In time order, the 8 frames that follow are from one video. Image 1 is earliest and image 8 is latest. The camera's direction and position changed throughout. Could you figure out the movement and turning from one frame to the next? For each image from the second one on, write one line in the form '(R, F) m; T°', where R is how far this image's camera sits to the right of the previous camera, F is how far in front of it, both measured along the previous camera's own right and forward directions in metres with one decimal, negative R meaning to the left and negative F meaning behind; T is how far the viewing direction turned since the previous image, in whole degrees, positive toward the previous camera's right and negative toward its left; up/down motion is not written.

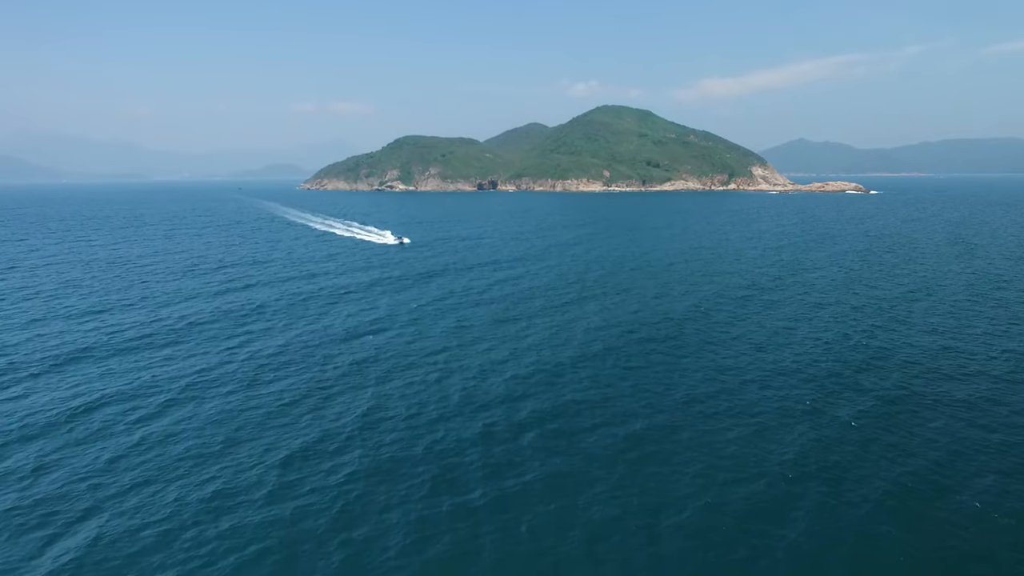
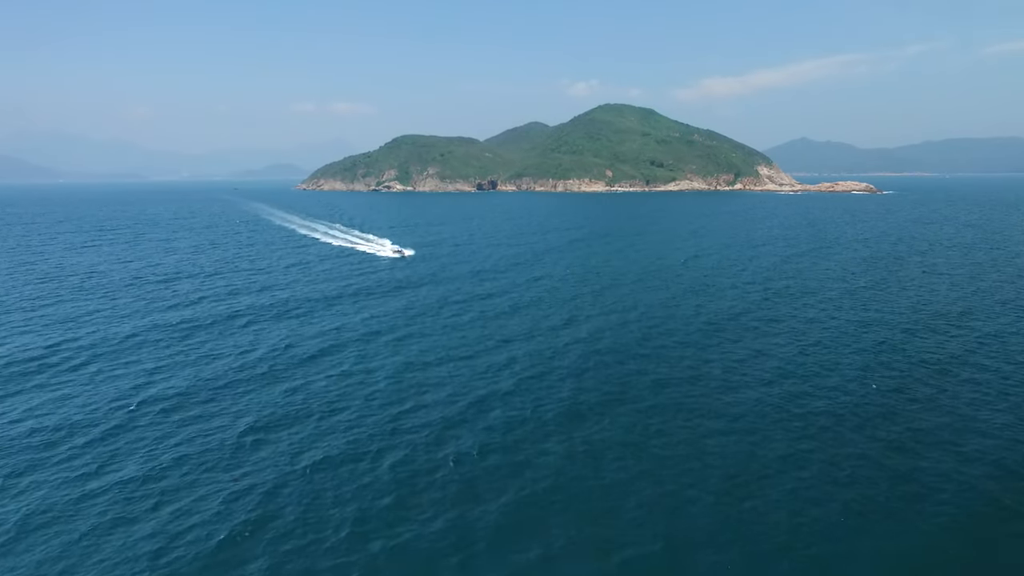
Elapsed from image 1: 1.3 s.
(+2.2, +15.6) m; 0°
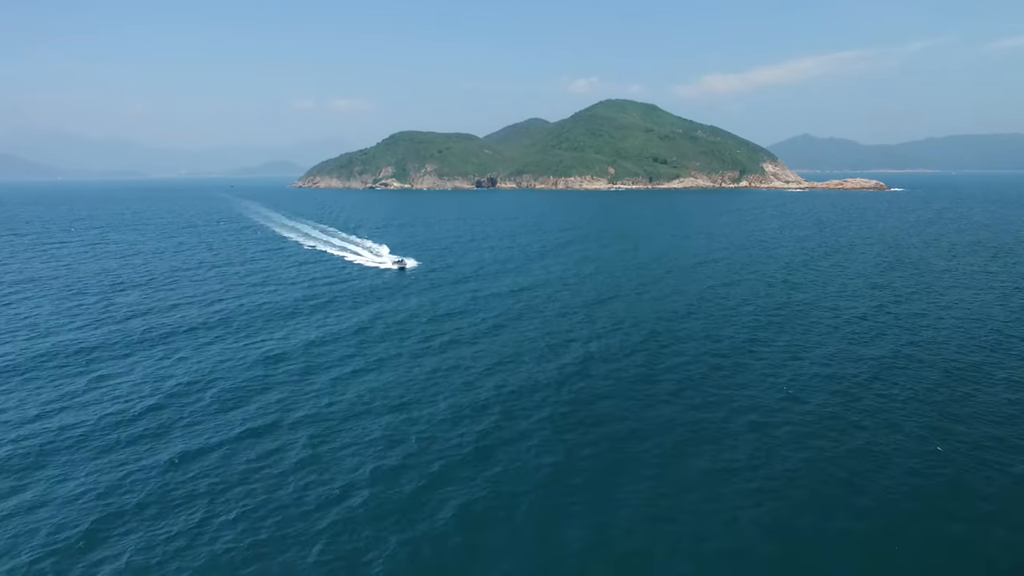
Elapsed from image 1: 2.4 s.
(+2.0, +14.0) m; 0°
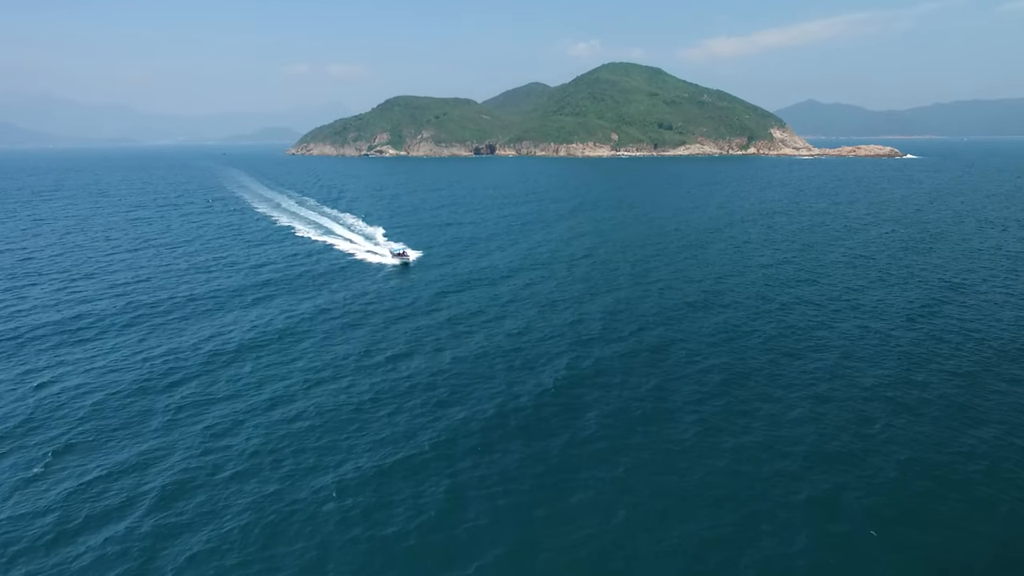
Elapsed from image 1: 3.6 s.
(+2.3, +15.9) m; 0°
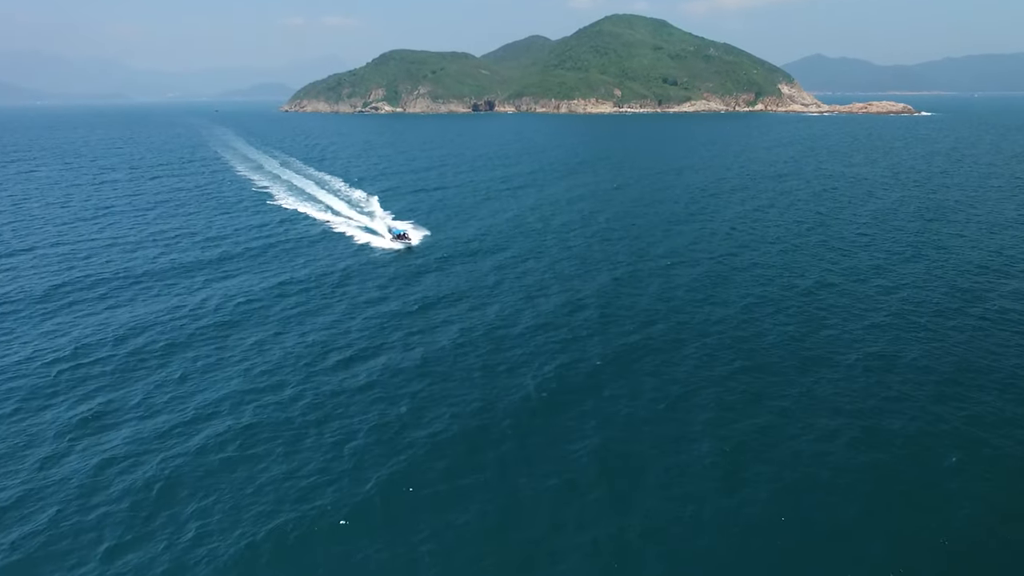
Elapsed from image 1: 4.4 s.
(+1.4, +9.5) m; 0°
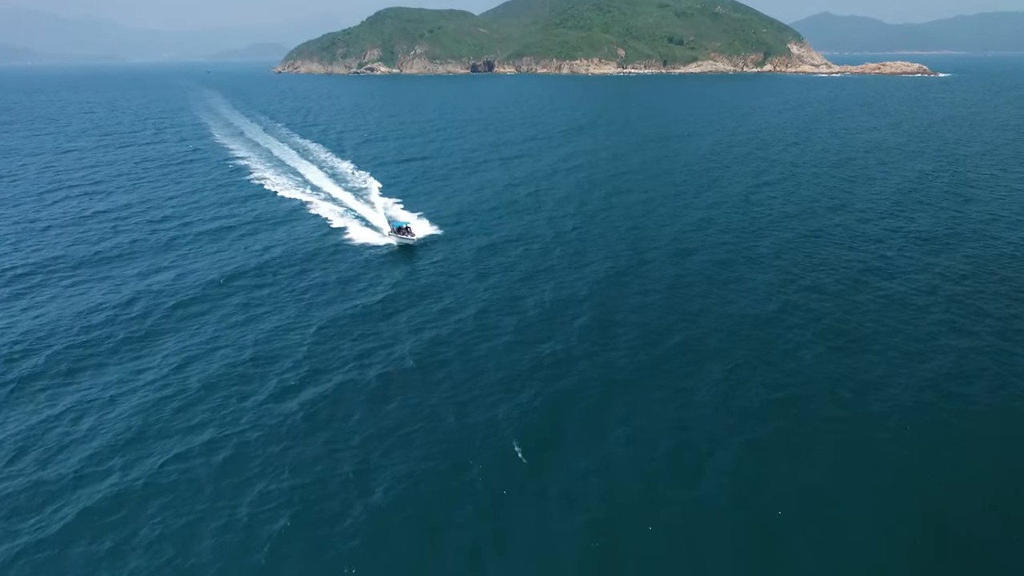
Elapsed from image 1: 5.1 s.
(+1.3, +9.5) m; 0°
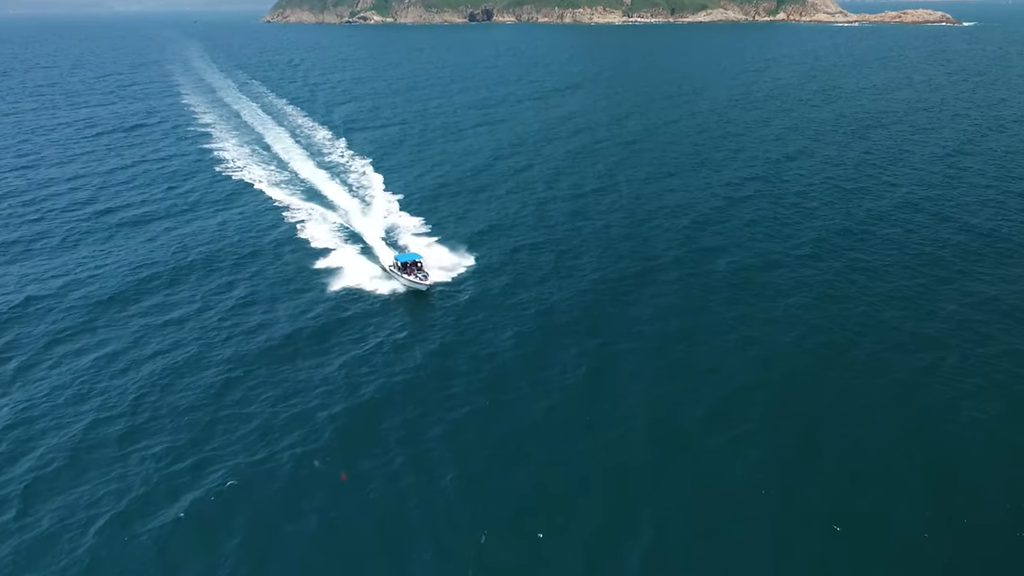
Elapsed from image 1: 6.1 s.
(+1.6, +12.5) m; 0°
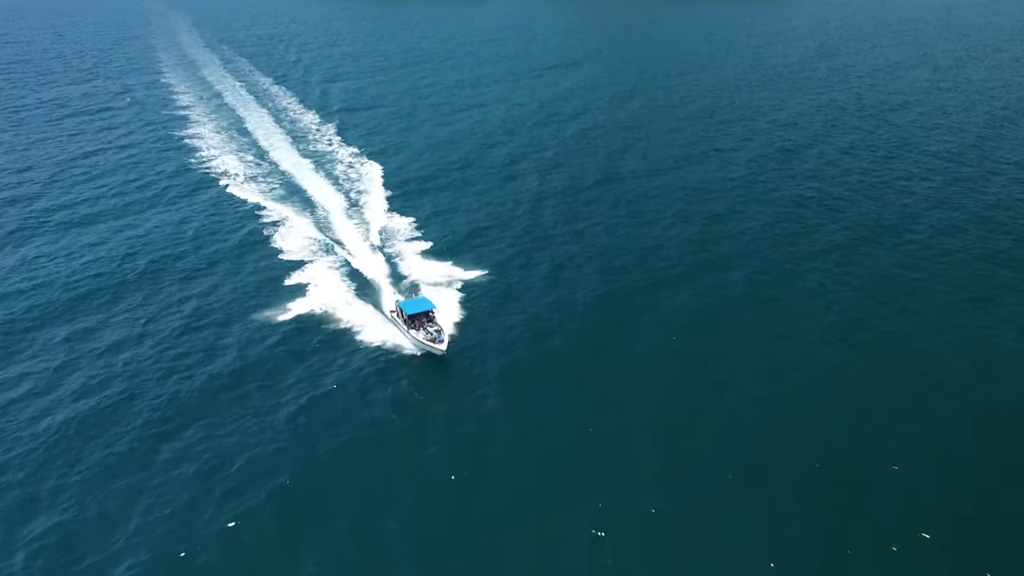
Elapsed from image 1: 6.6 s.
(+0.7, +6.2) m; 0°
